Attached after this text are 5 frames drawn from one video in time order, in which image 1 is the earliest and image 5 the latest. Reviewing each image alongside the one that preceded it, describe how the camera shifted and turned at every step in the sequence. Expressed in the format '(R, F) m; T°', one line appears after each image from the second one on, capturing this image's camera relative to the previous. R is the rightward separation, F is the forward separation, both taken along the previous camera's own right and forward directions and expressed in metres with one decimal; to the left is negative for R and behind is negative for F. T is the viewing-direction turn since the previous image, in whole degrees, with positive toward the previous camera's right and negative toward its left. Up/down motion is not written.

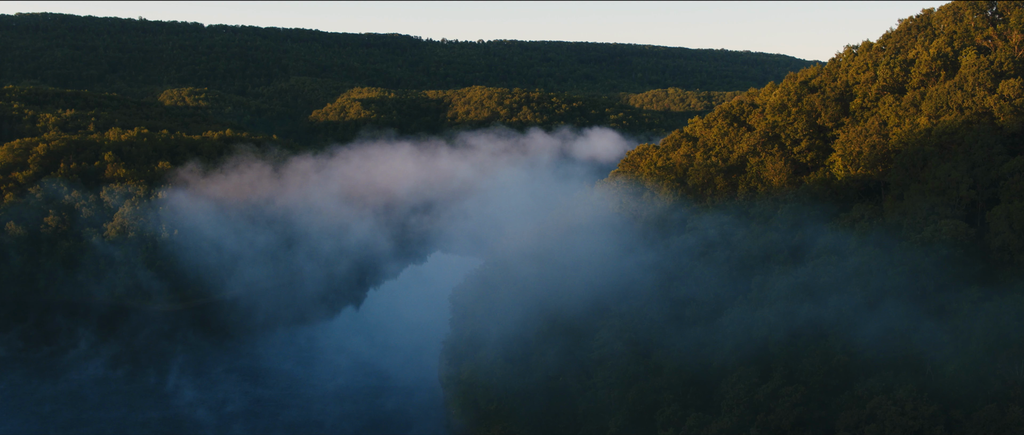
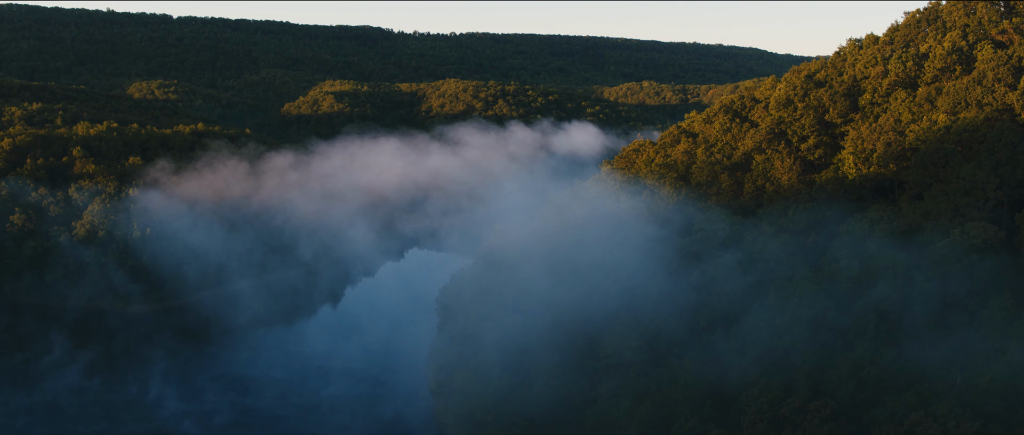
(-1.0, +1.3) m; +2°
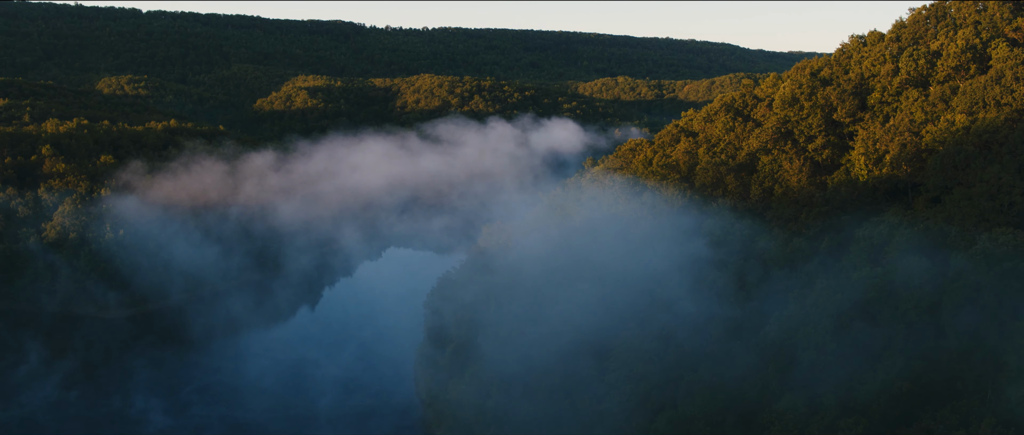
(-1.0, +1.2) m; +2°
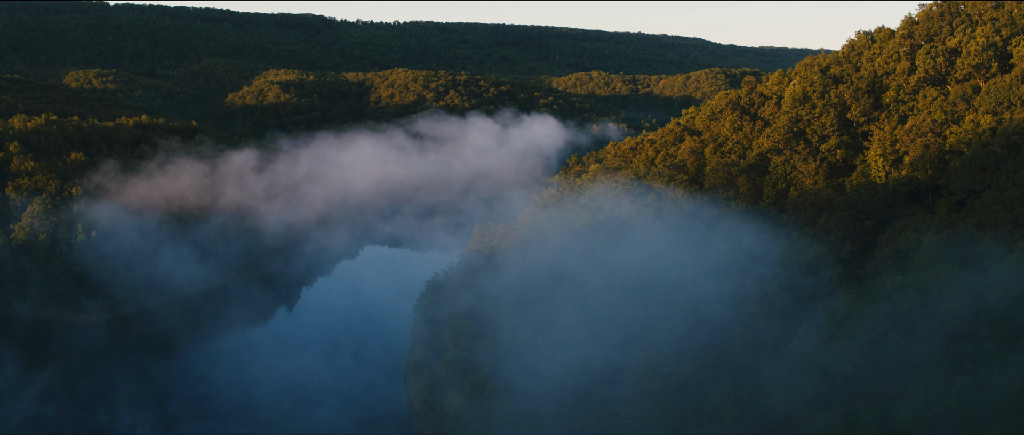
(-1.2, +1.2) m; +2°
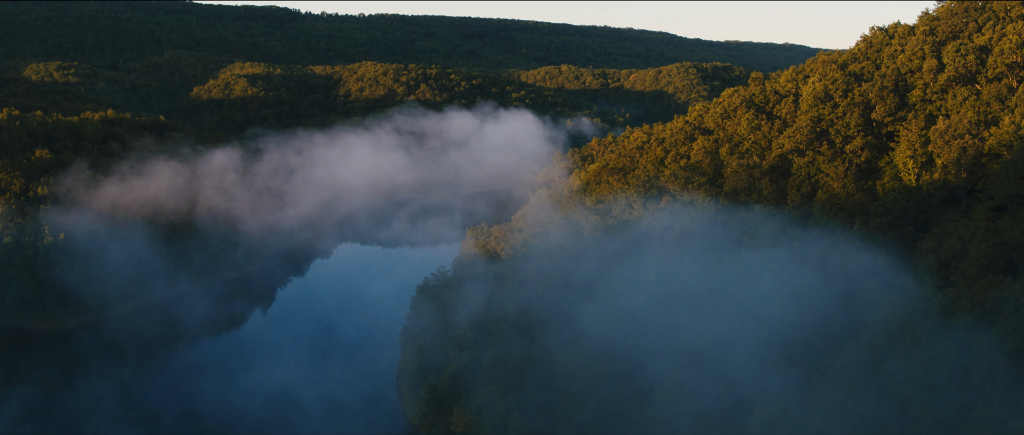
(-1.7, +1.4) m; +2°
